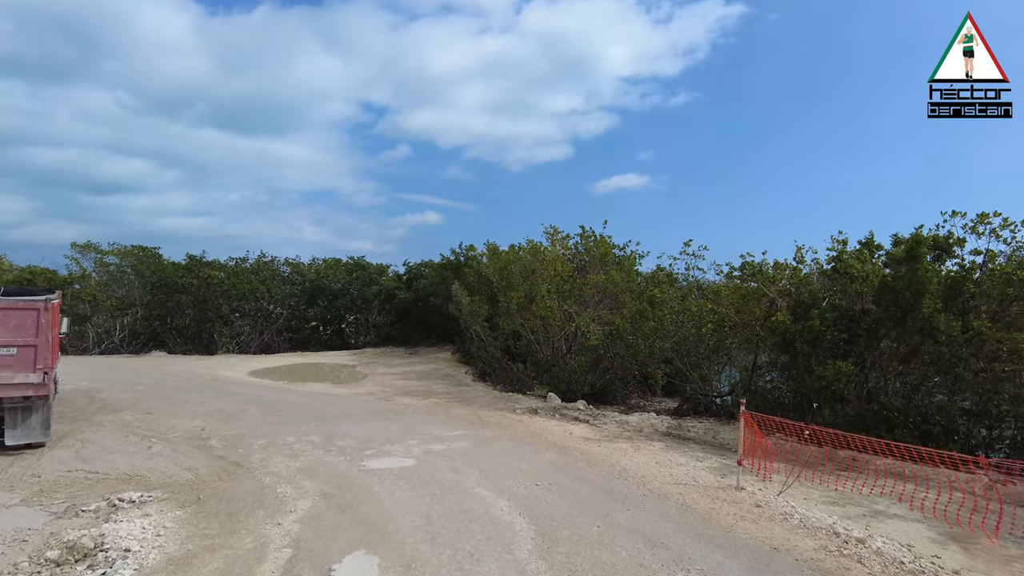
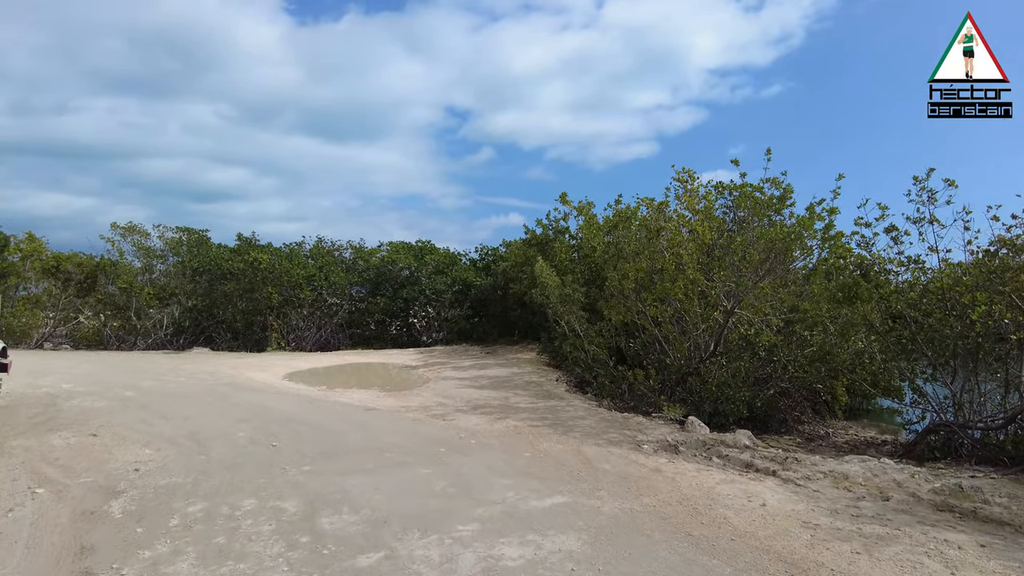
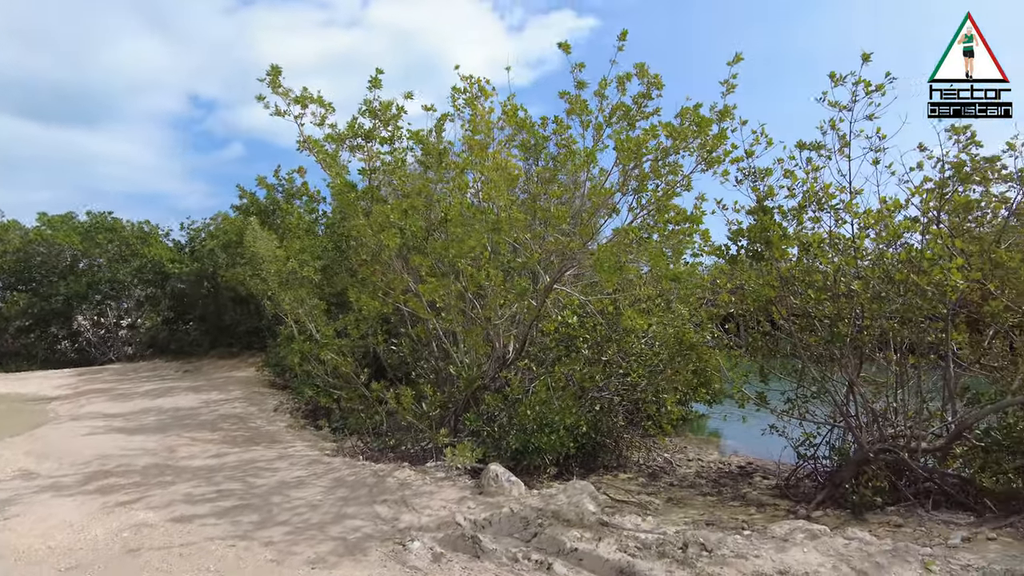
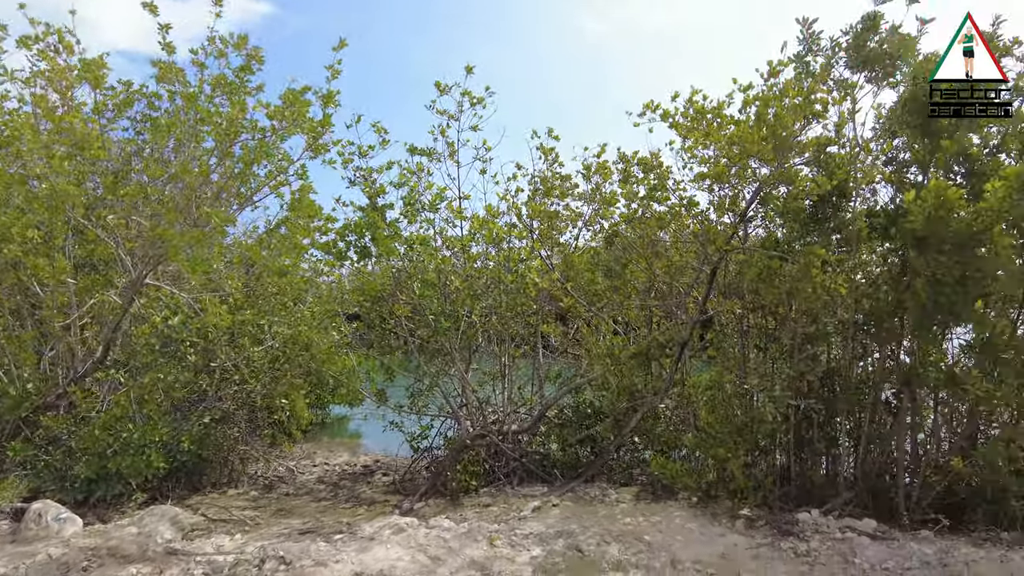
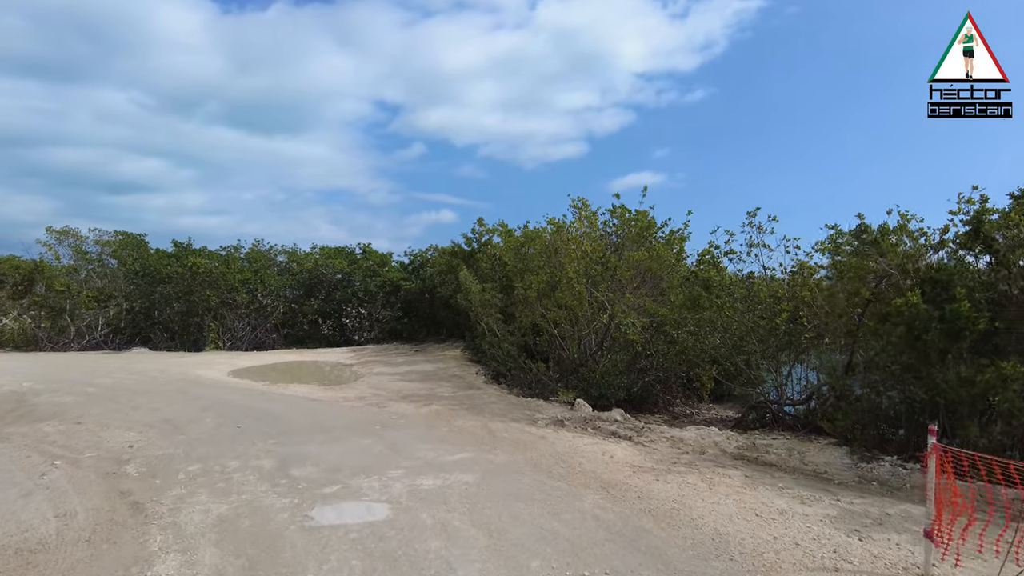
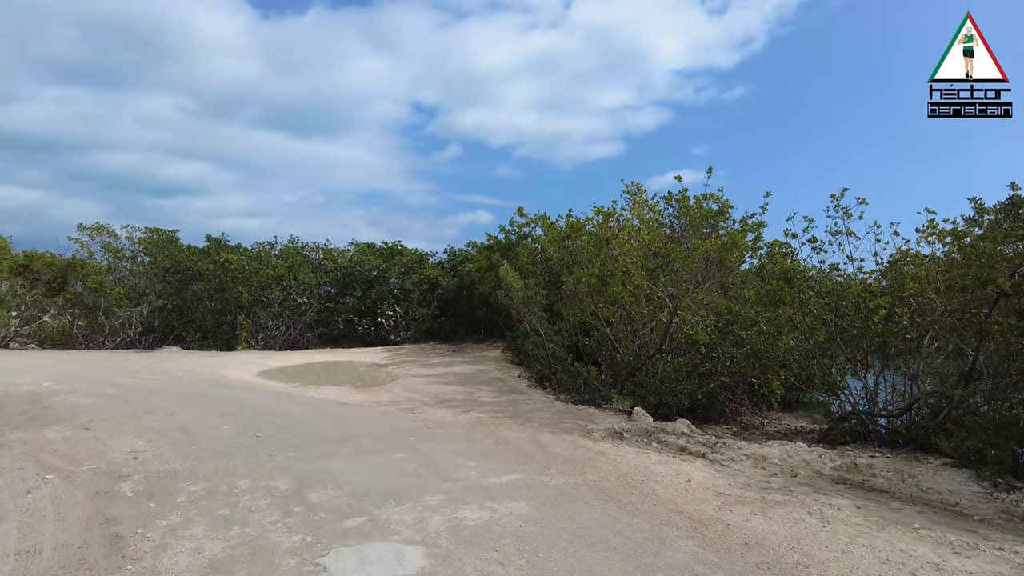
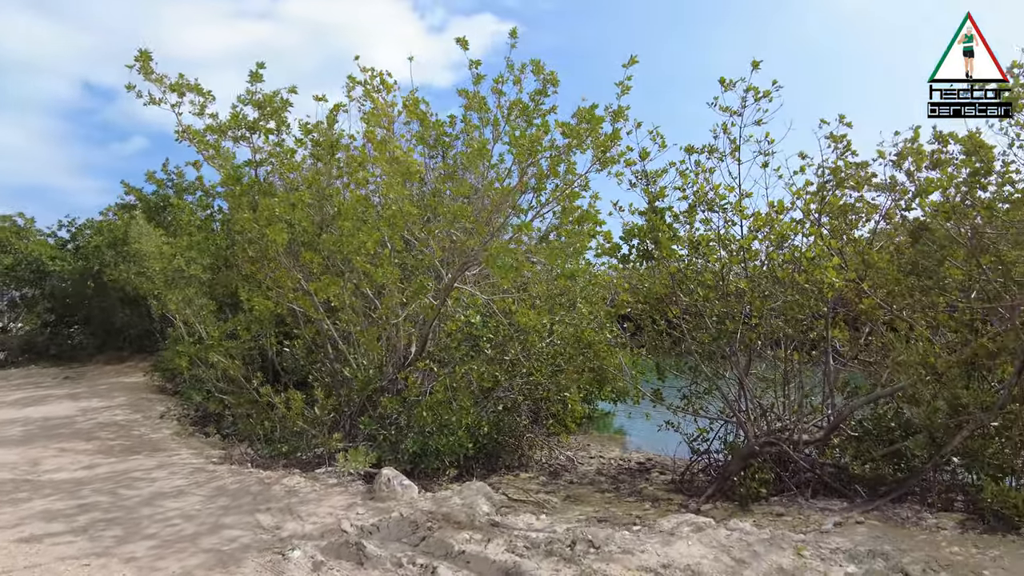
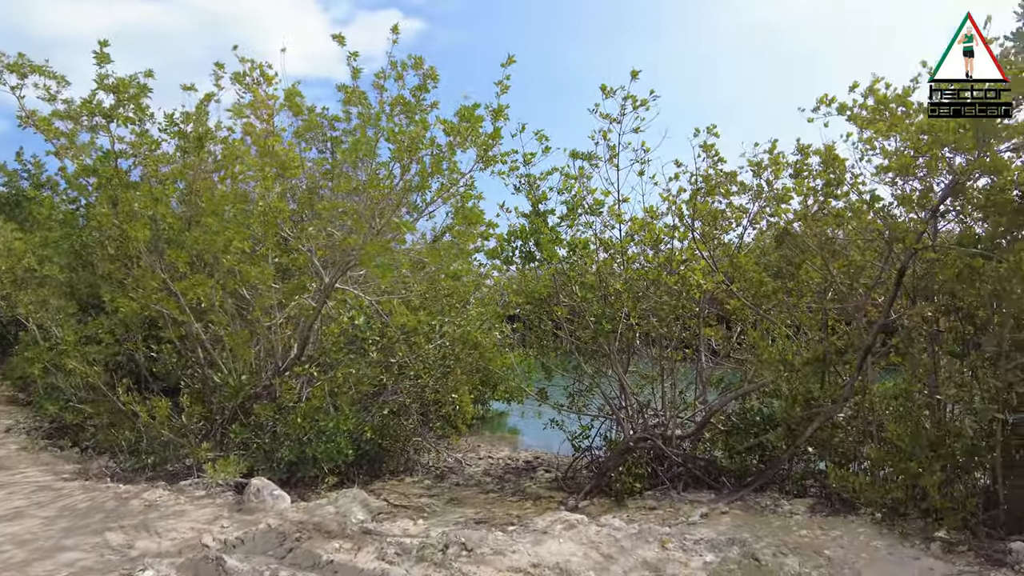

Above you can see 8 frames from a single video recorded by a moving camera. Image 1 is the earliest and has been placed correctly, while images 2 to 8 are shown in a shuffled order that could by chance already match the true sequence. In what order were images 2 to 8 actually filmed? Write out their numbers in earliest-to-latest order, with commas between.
5, 6, 2, 3, 7, 8, 4
